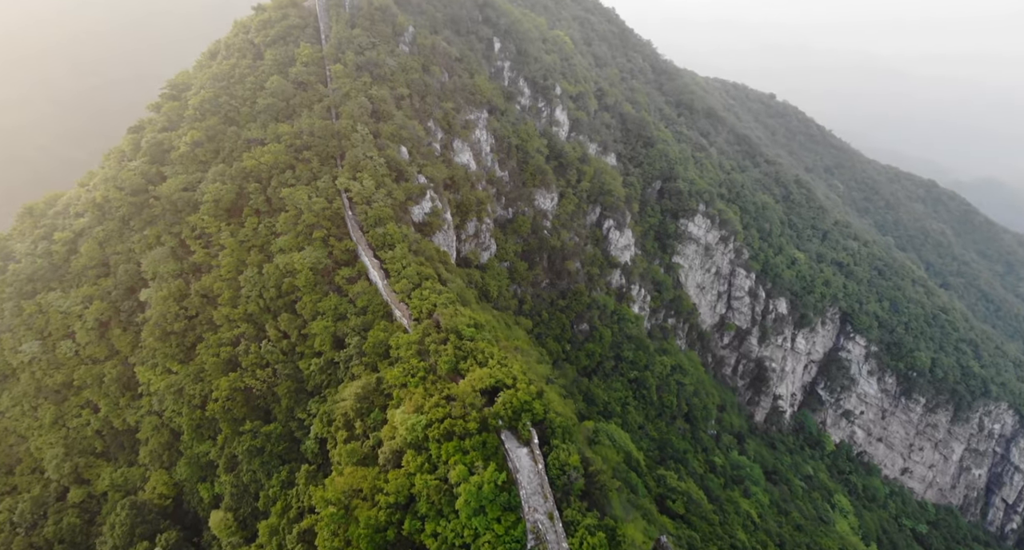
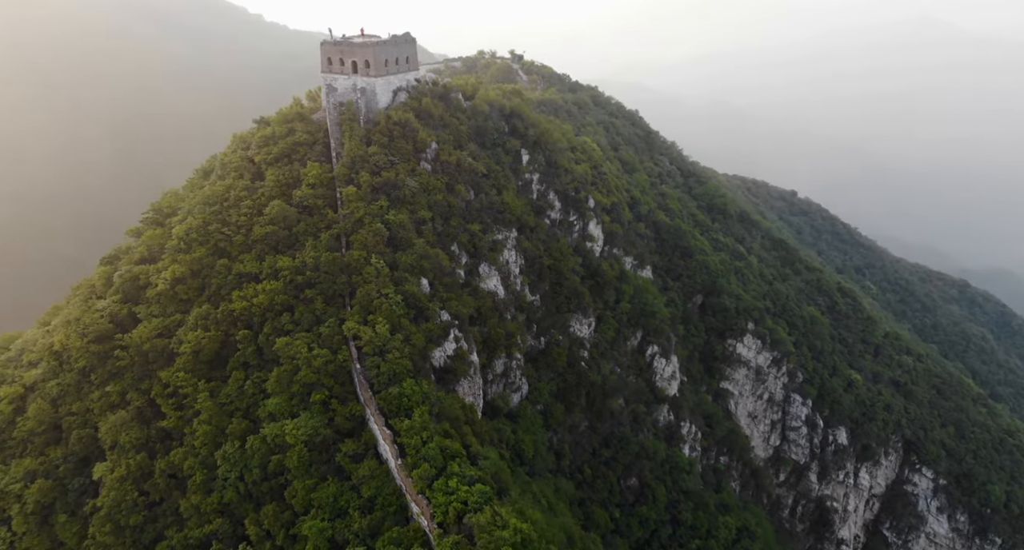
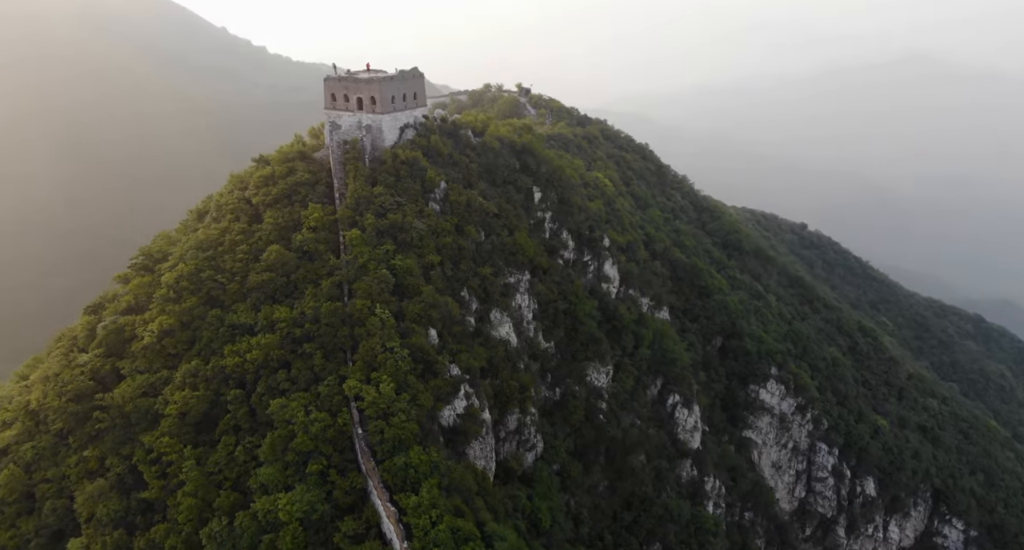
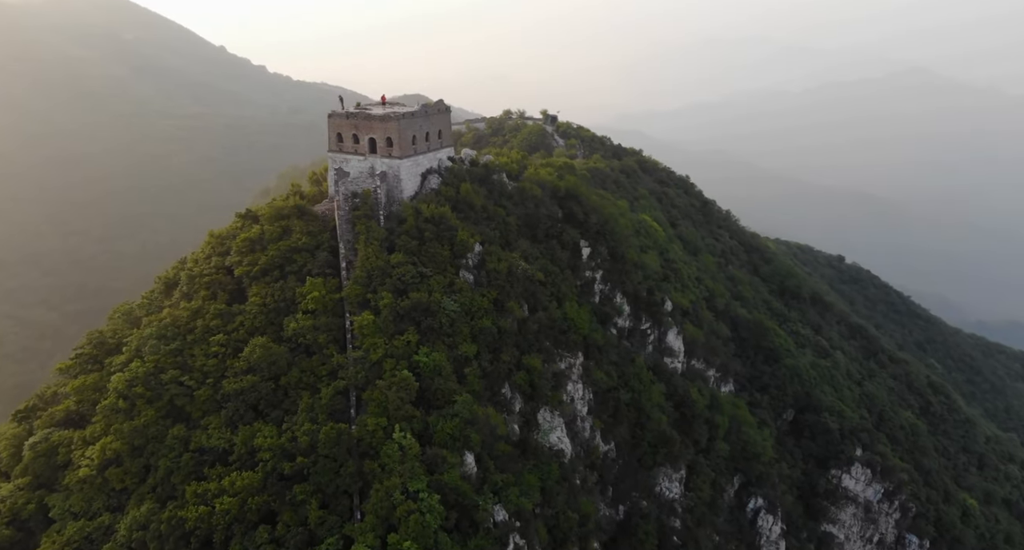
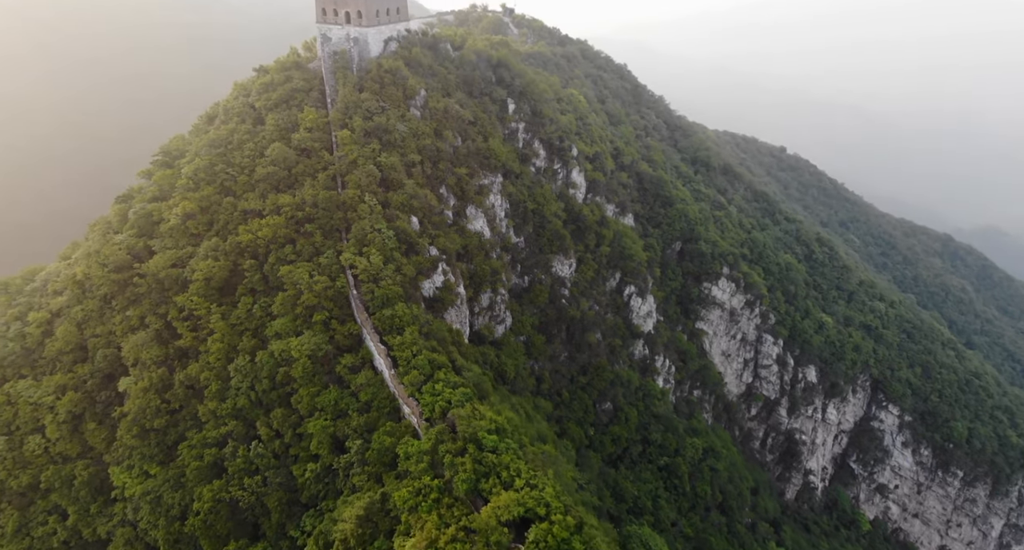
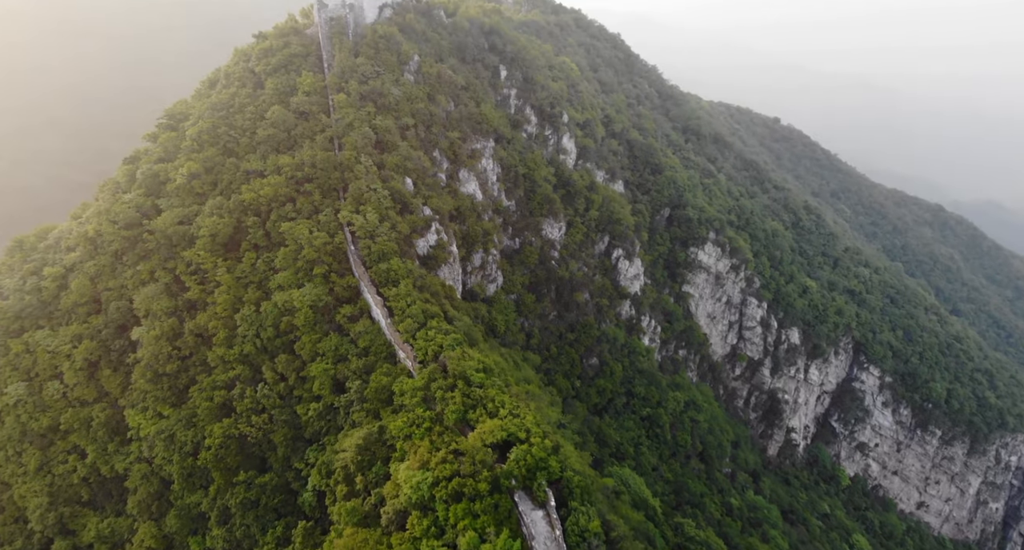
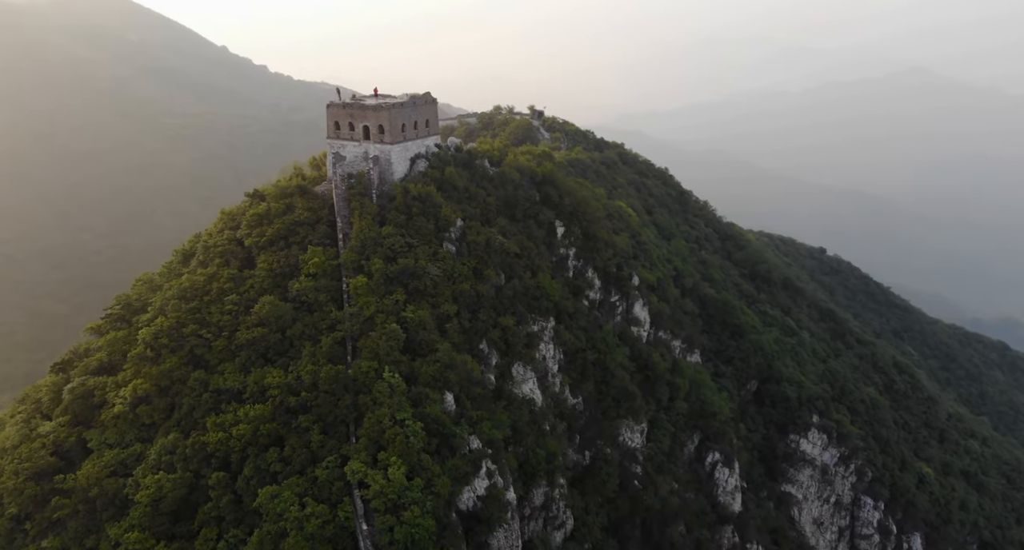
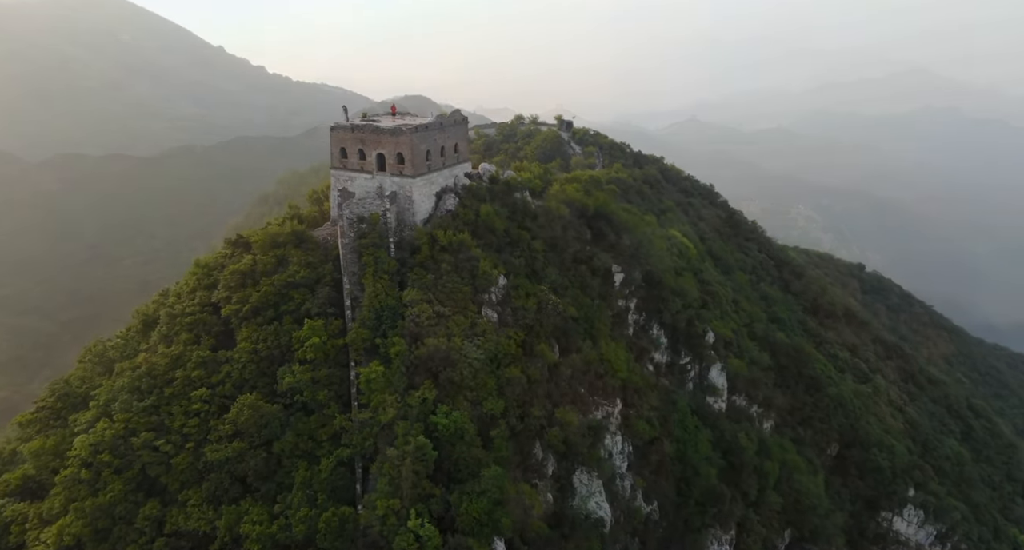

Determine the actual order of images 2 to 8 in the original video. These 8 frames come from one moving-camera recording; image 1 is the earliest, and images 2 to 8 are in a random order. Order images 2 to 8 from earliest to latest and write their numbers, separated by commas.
6, 5, 2, 3, 7, 4, 8
